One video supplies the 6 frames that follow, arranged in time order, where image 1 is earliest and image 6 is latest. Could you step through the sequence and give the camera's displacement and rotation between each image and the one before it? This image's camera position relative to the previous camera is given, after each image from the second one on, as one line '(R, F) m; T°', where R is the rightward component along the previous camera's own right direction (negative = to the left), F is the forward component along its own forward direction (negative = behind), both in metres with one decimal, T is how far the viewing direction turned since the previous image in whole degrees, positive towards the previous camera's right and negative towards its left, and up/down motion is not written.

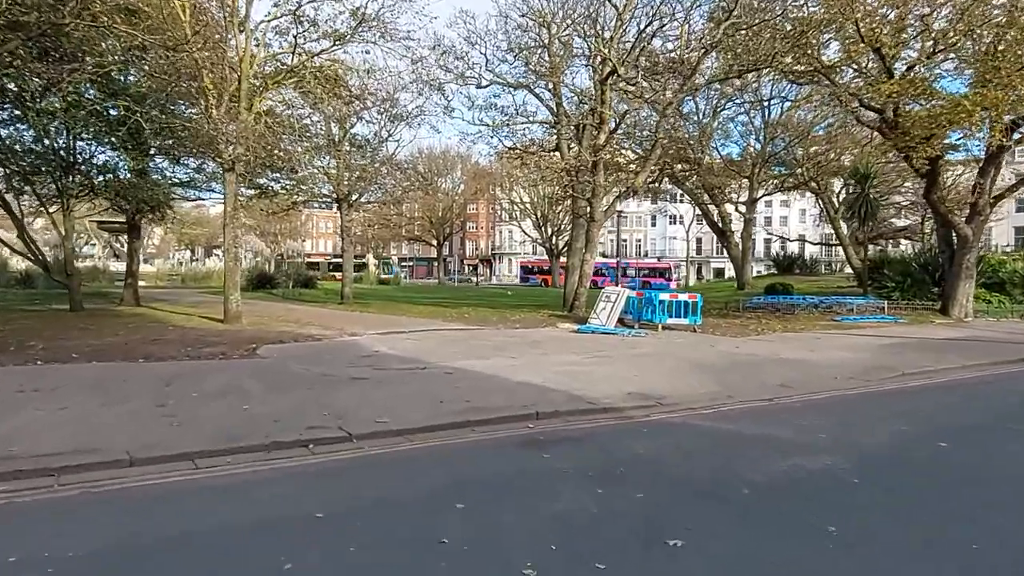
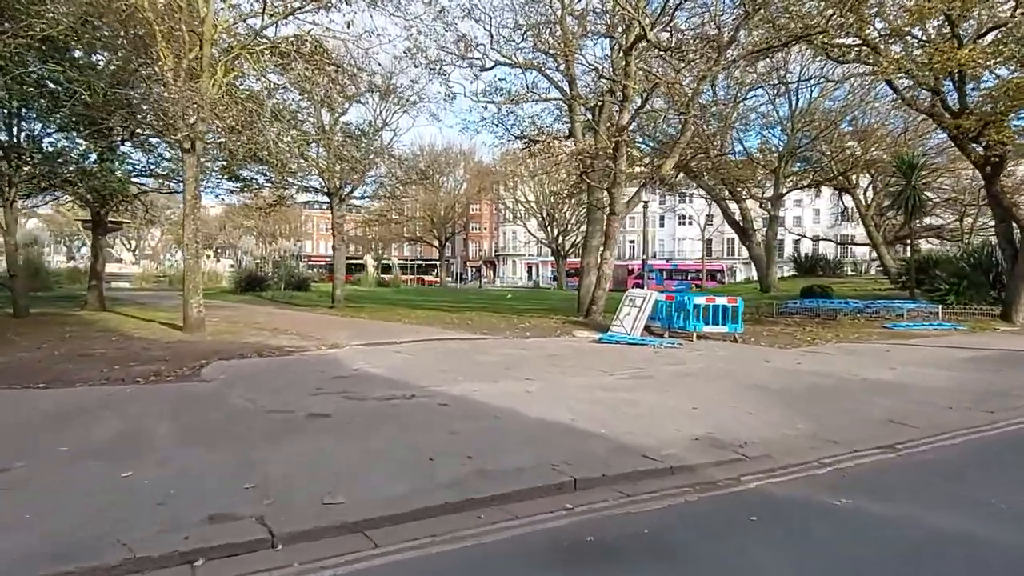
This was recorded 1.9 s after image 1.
(-0.2, +2.8) m; 0°
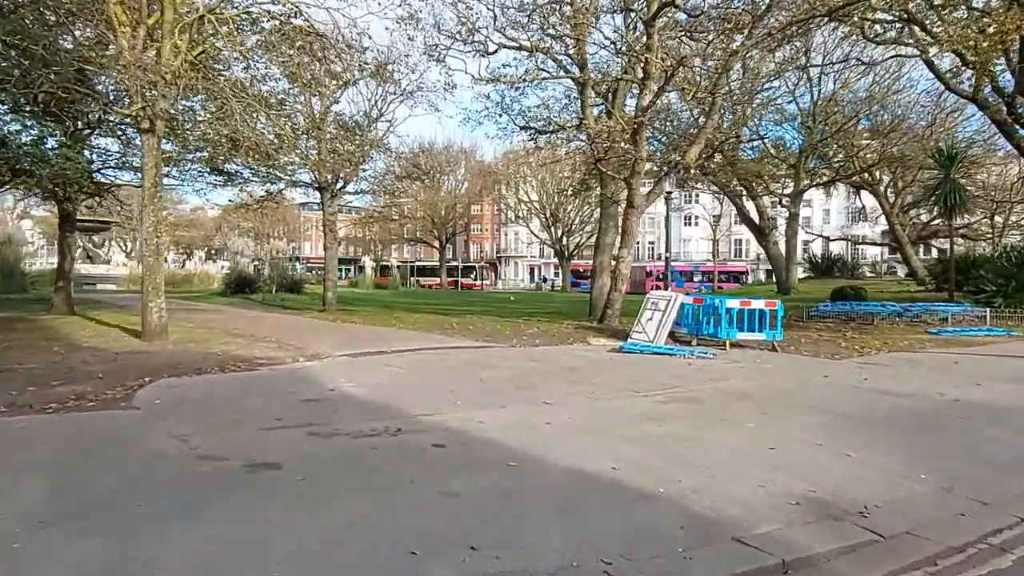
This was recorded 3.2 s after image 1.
(-0.2, +2.0) m; 0°
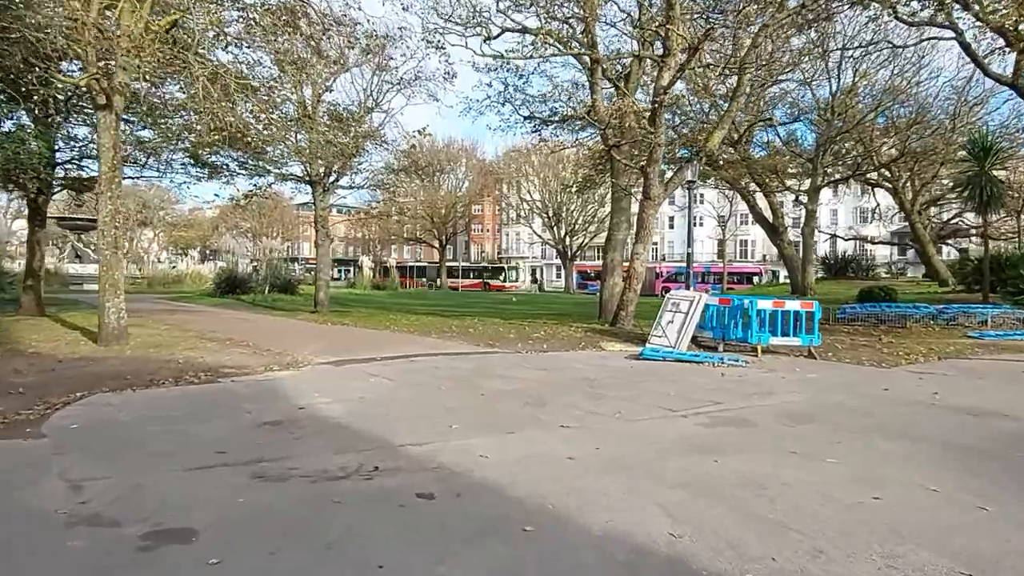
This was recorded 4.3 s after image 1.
(-0.1, +1.6) m; 0°
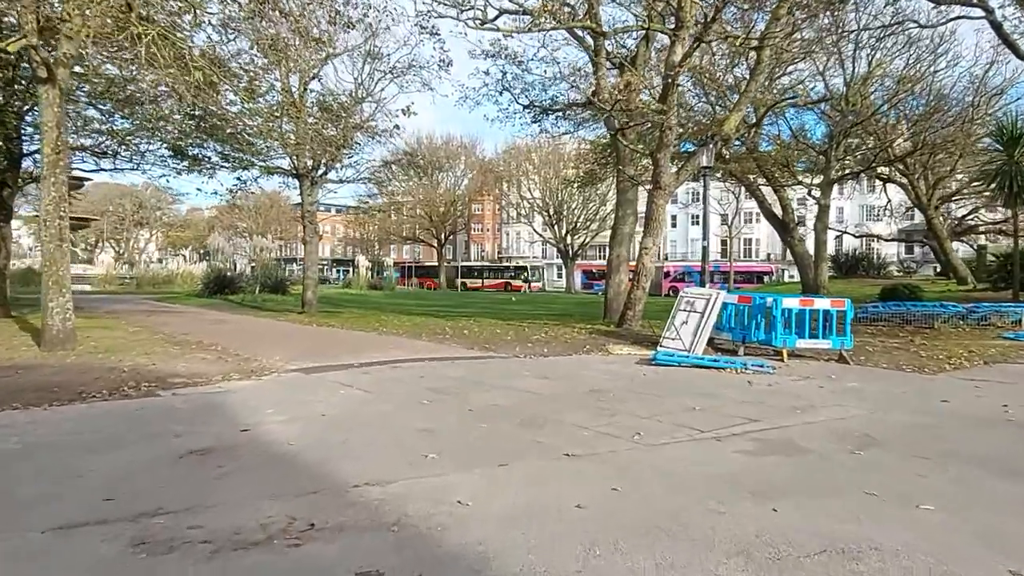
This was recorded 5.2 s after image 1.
(+0.1, +1.4) m; 0°
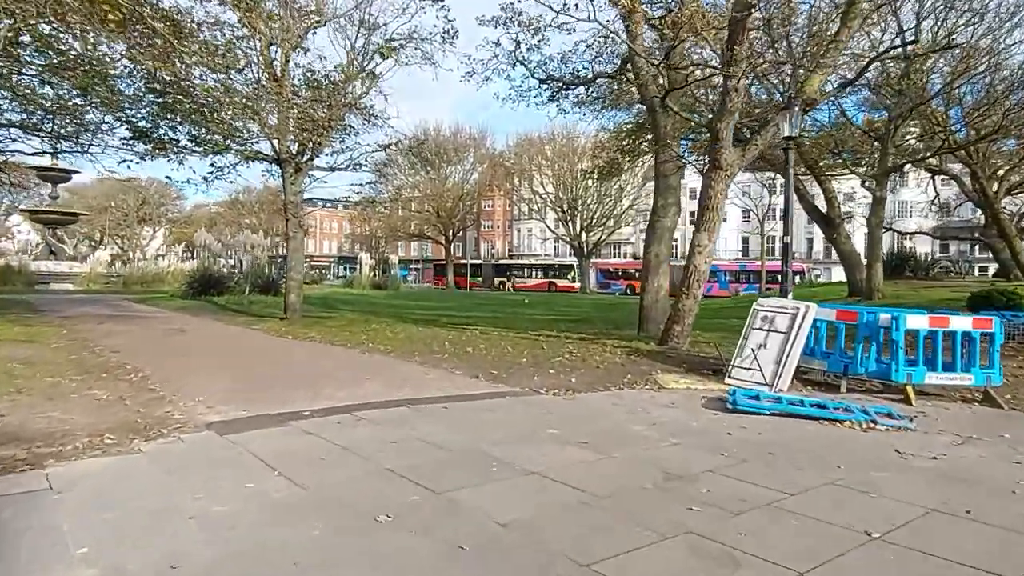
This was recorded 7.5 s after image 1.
(-0.1, +3.2) m; -1°
